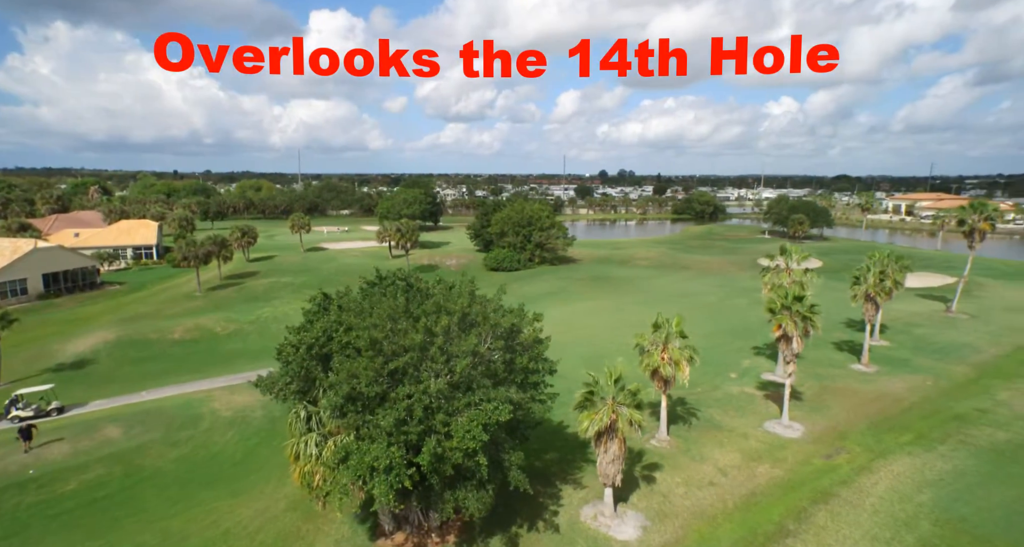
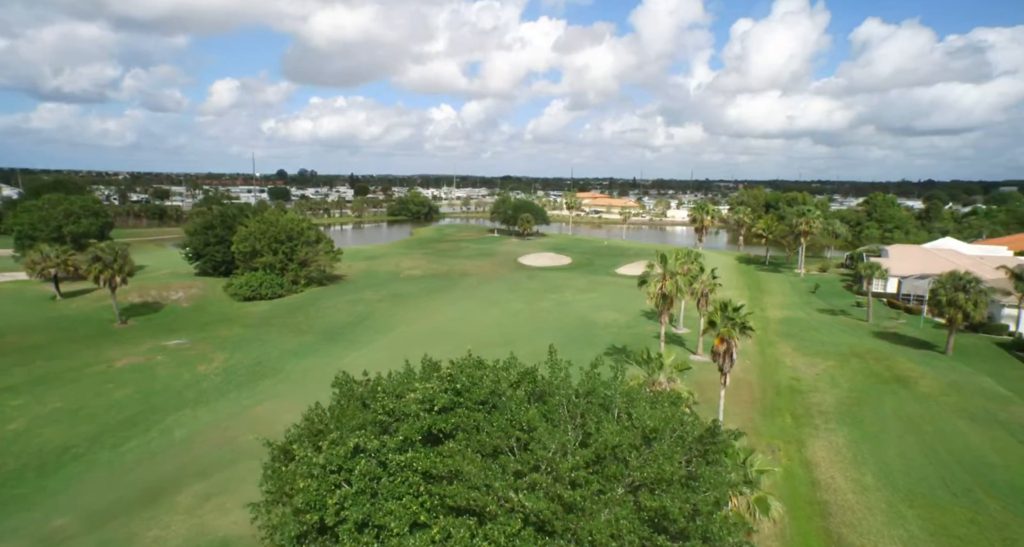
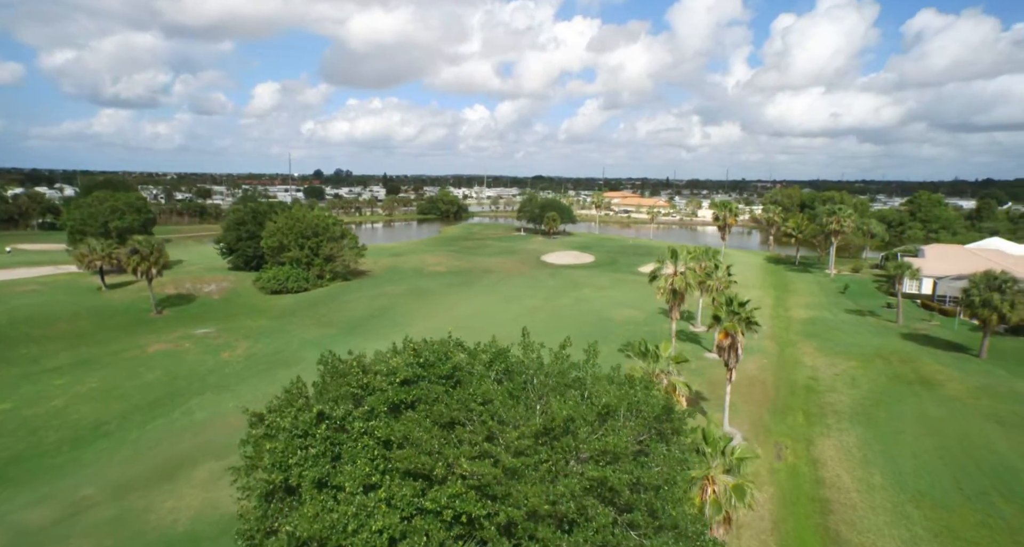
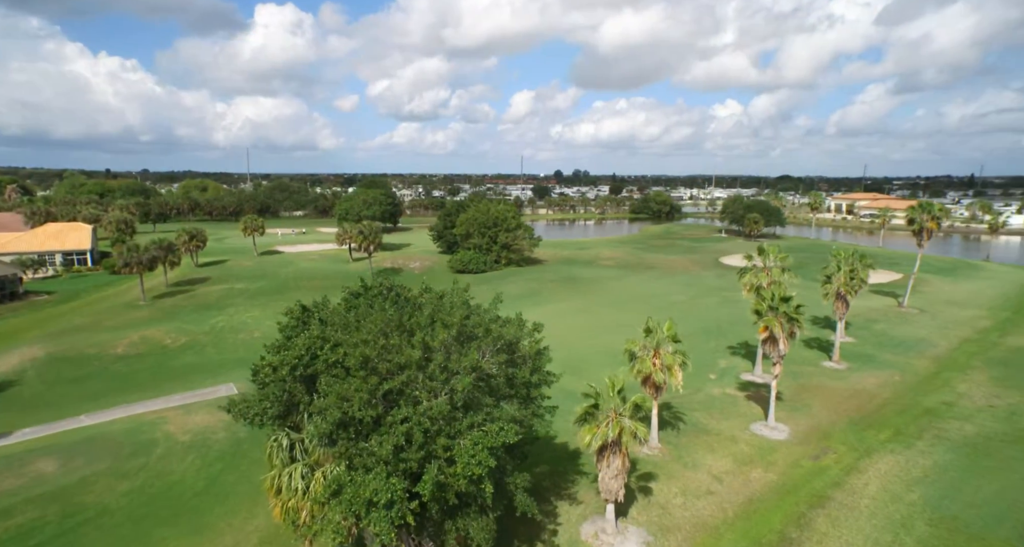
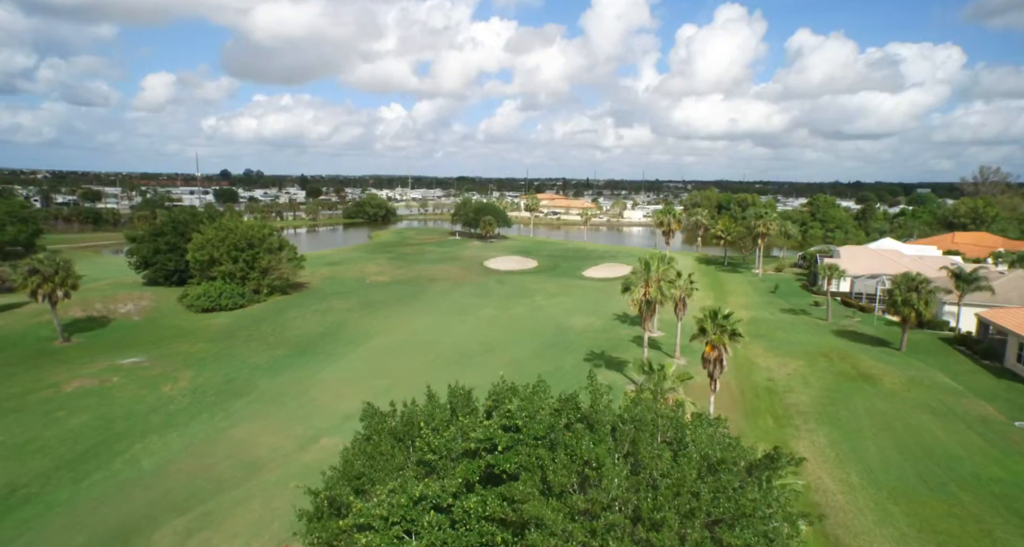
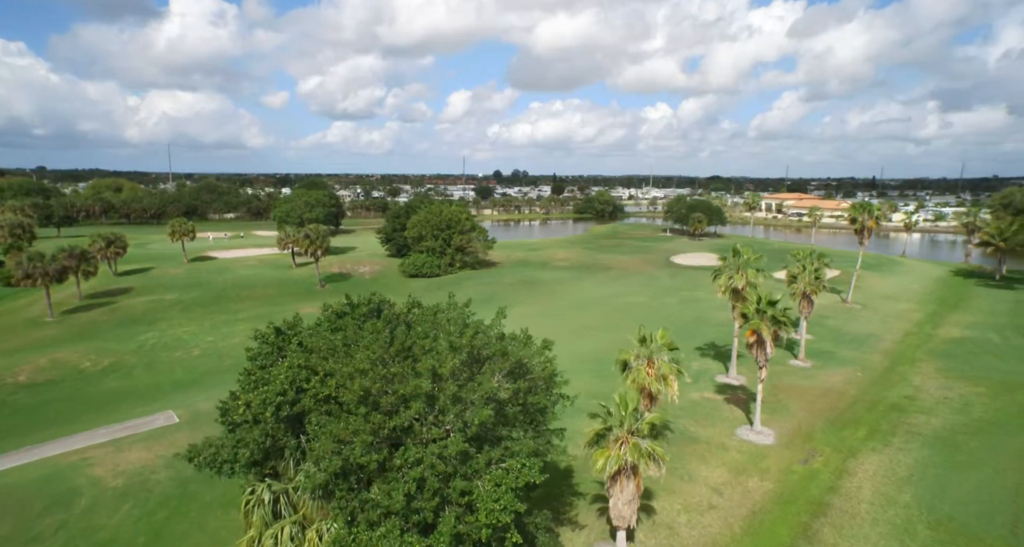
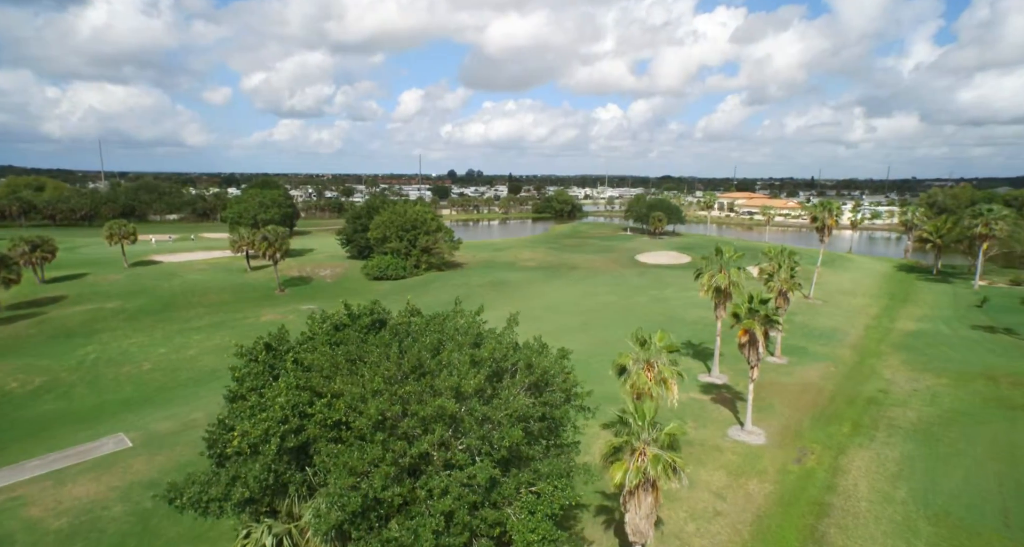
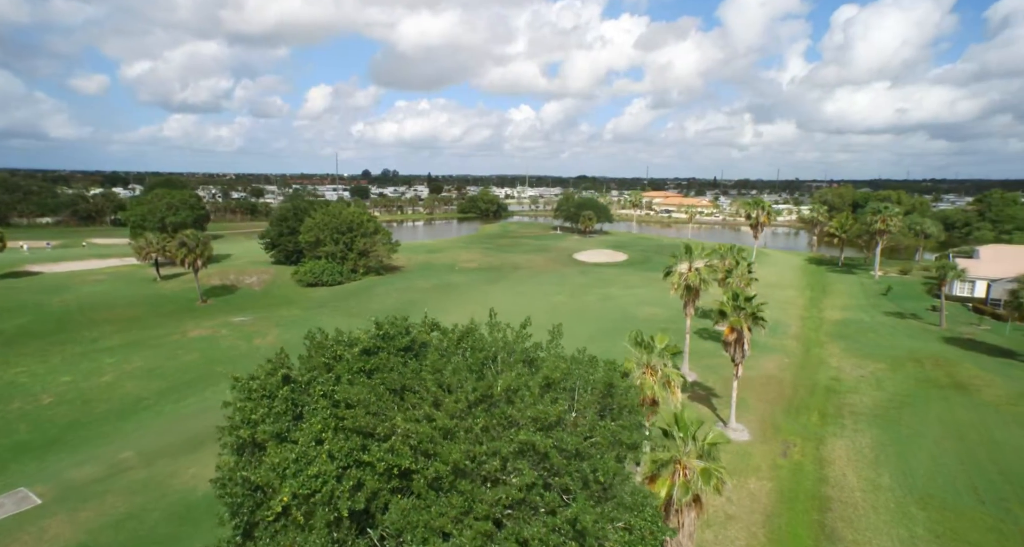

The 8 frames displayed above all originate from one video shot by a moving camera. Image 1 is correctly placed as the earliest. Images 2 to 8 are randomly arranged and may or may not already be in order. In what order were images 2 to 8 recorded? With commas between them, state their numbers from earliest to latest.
4, 6, 7, 8, 3, 2, 5
